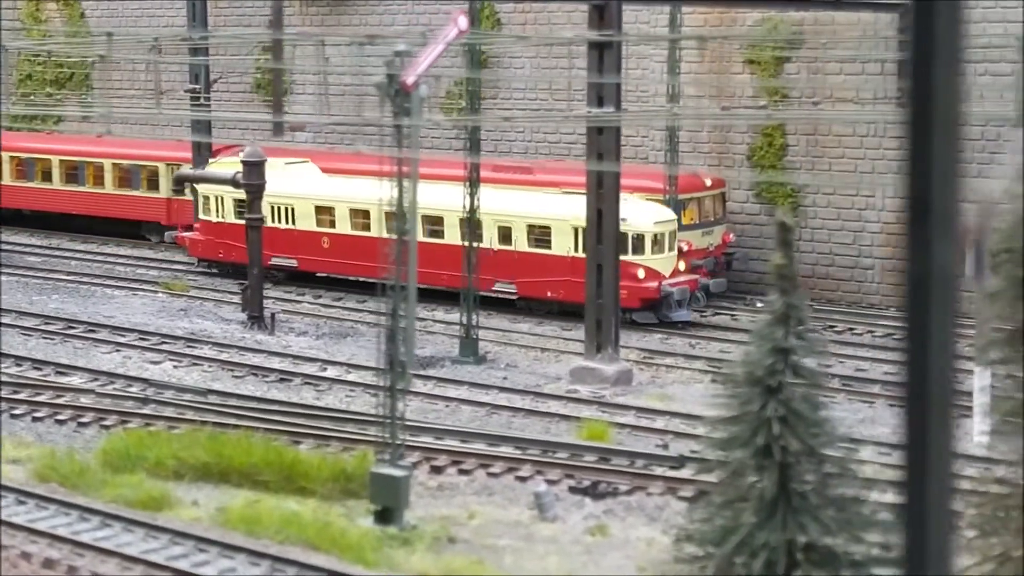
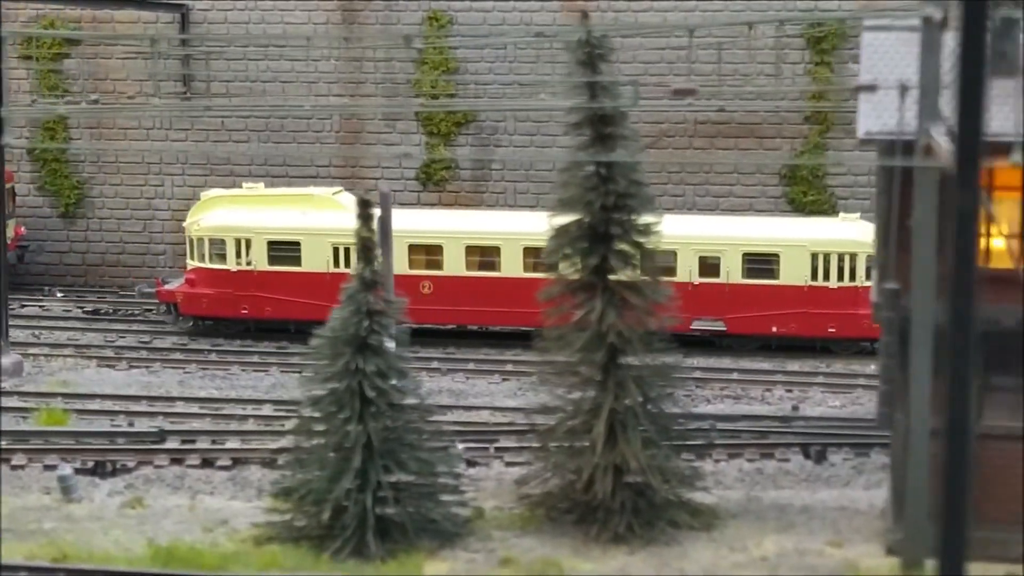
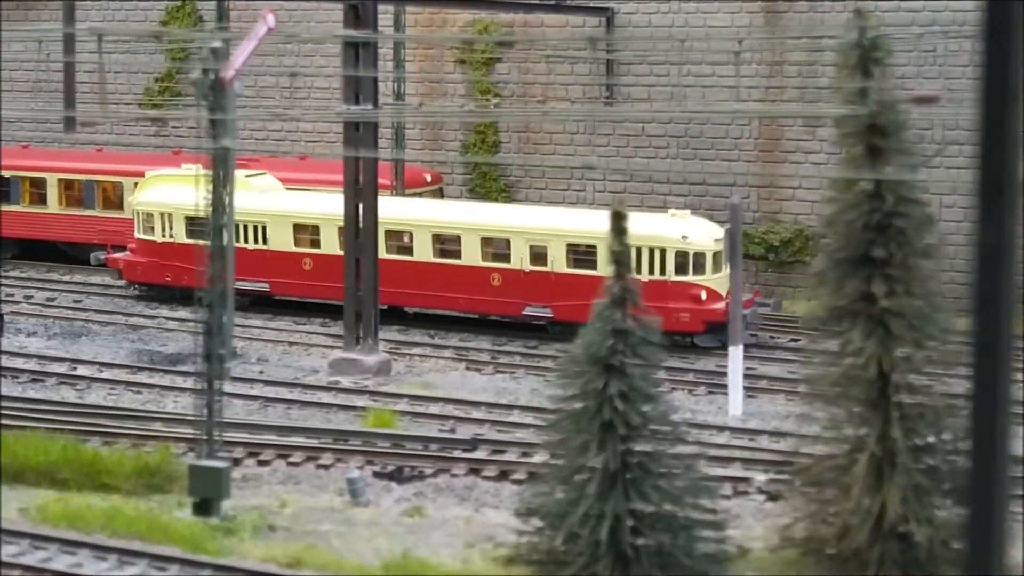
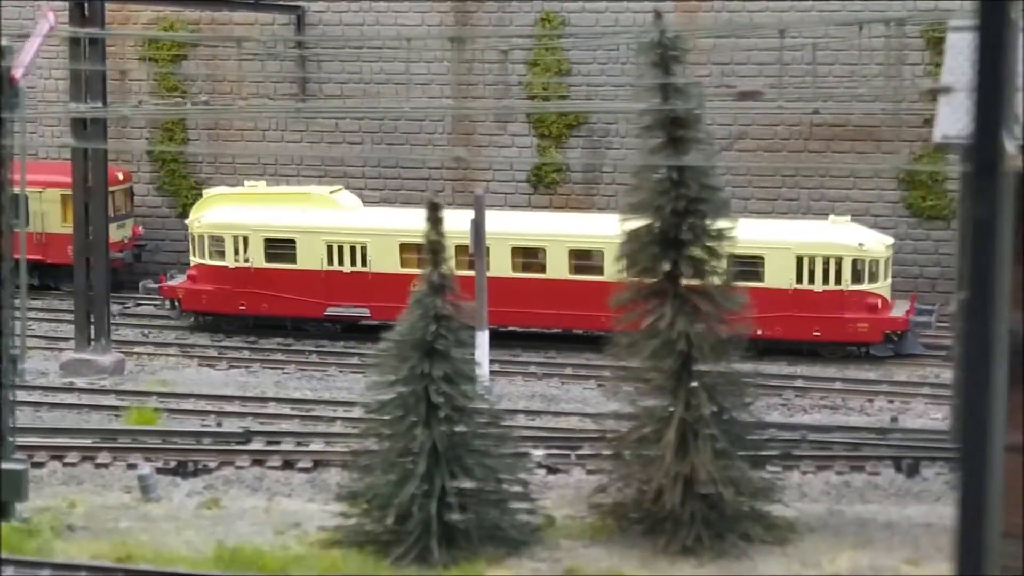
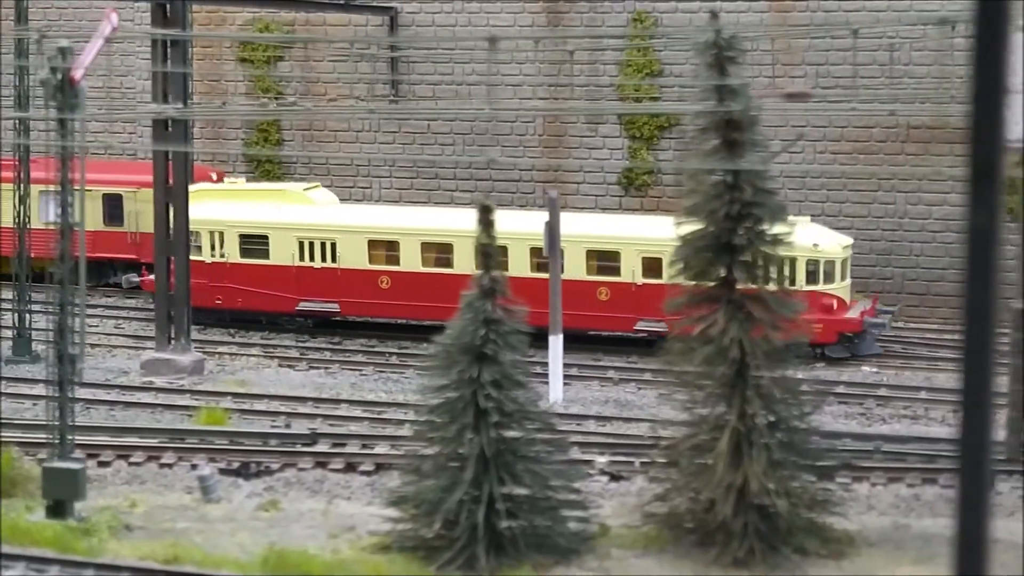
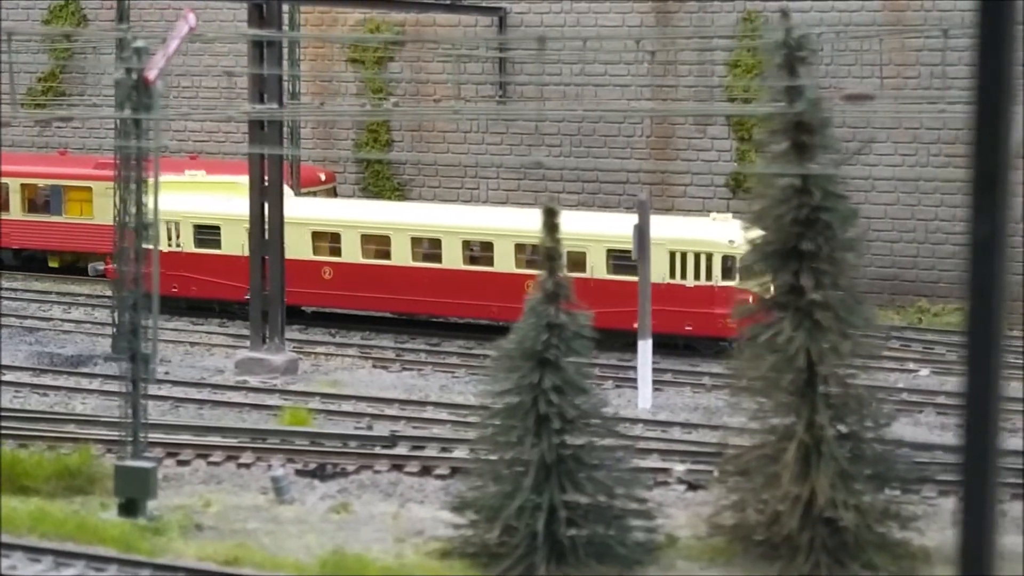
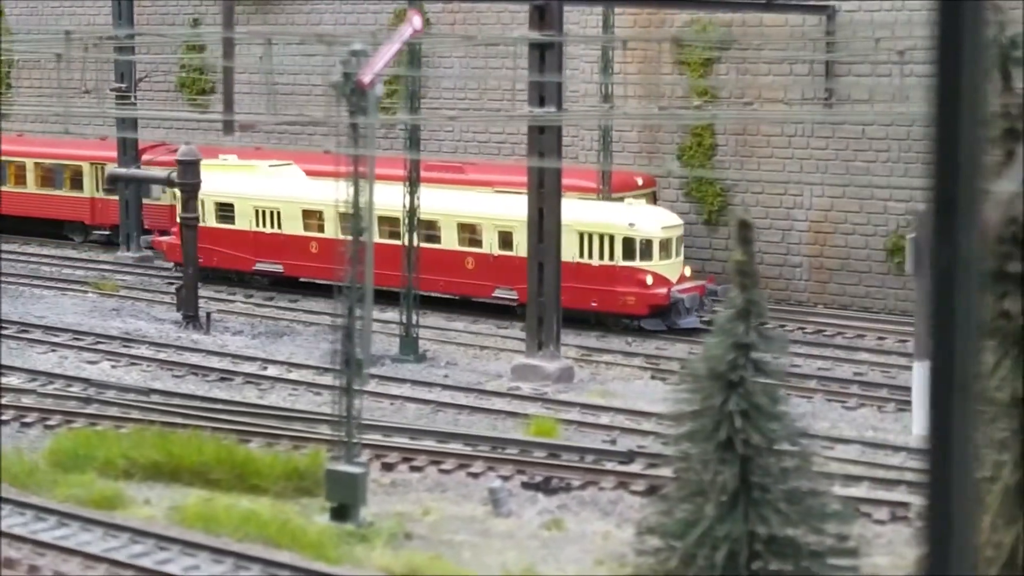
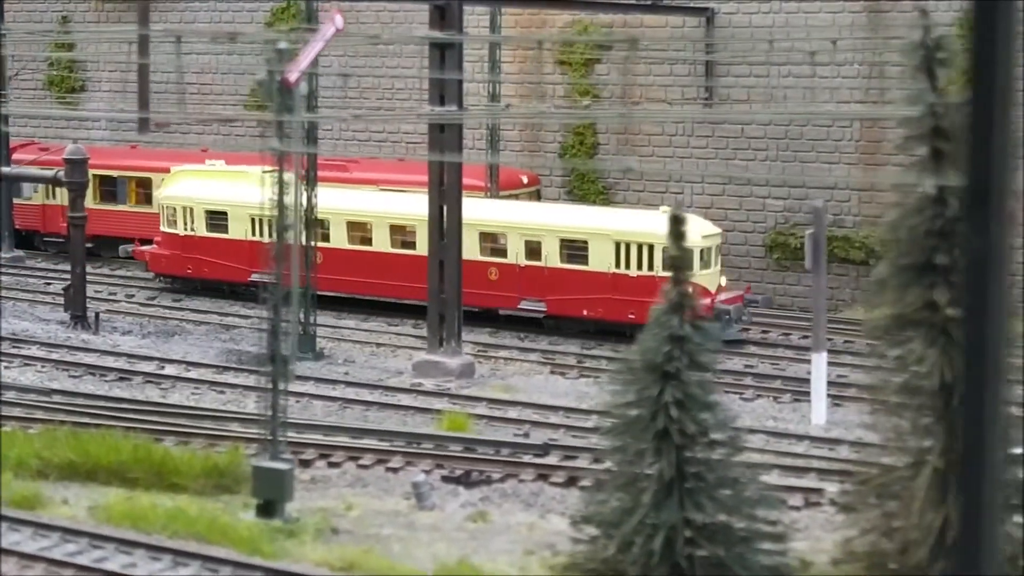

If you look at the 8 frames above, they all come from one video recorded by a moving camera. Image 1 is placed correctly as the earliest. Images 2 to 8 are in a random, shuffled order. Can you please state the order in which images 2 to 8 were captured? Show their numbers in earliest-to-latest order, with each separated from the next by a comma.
7, 8, 3, 6, 5, 4, 2
